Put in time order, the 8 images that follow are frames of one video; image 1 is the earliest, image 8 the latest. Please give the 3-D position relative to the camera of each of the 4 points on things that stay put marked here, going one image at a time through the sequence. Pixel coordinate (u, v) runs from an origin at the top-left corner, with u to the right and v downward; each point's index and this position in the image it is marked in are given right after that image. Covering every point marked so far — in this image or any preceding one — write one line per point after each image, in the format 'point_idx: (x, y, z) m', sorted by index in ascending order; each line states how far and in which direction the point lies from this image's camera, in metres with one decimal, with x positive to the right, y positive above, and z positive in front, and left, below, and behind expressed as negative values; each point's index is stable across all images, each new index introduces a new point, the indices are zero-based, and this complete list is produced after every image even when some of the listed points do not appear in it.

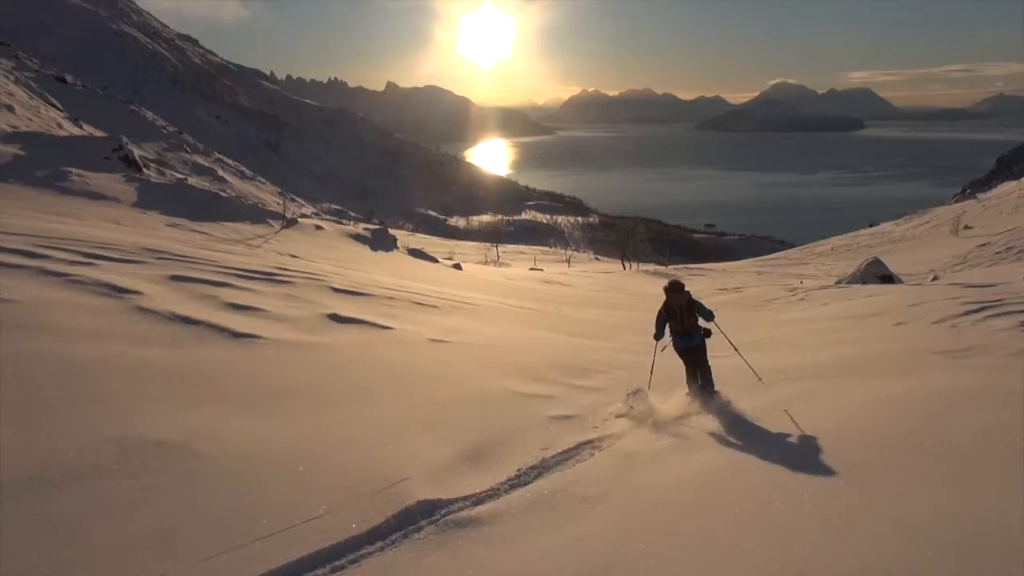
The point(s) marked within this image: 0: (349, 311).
0: (-1.7, -0.2, +7.6) m
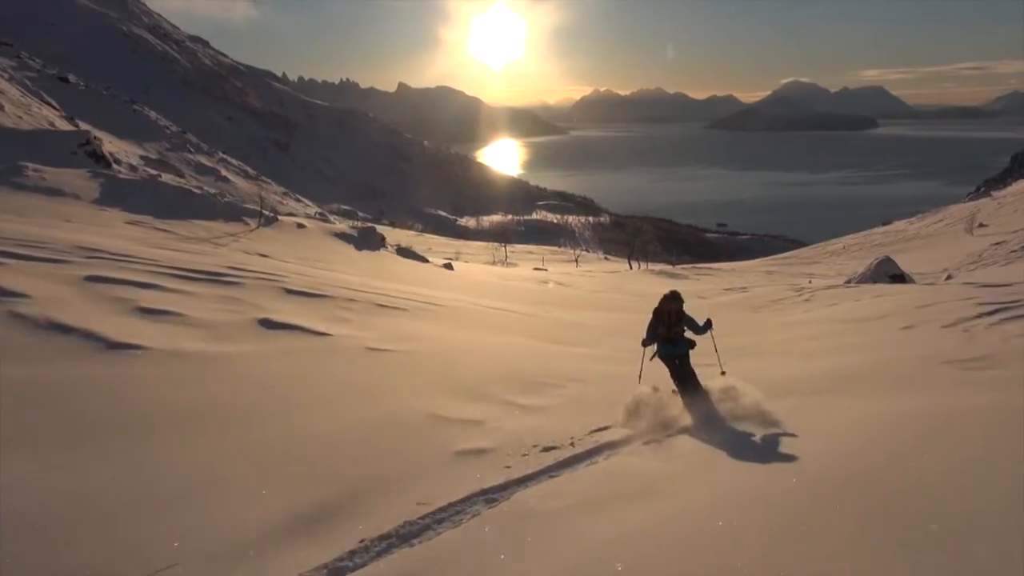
0: (-2.1, -0.2, +6.9) m
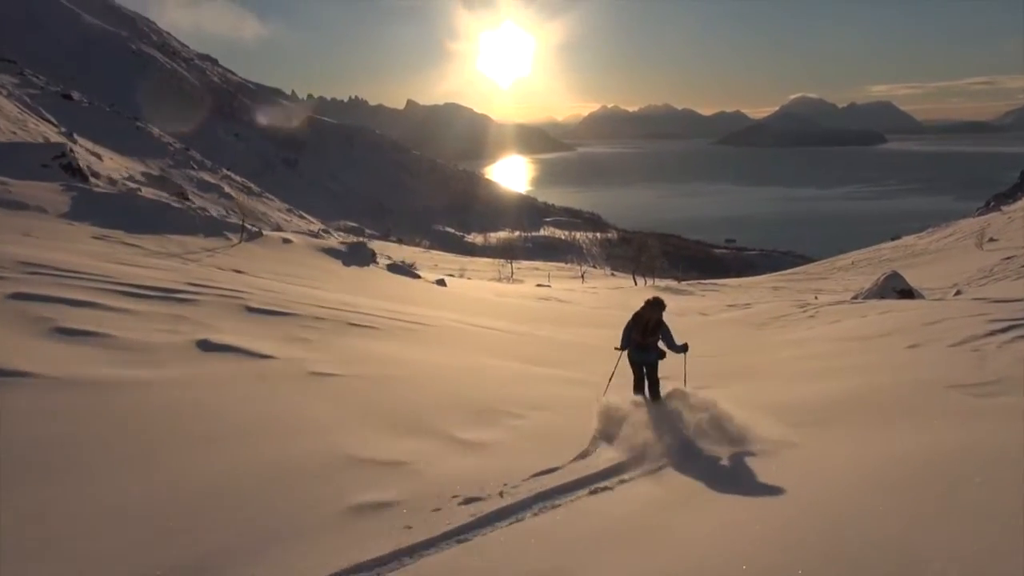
0: (-2.4, -0.4, +6.4) m
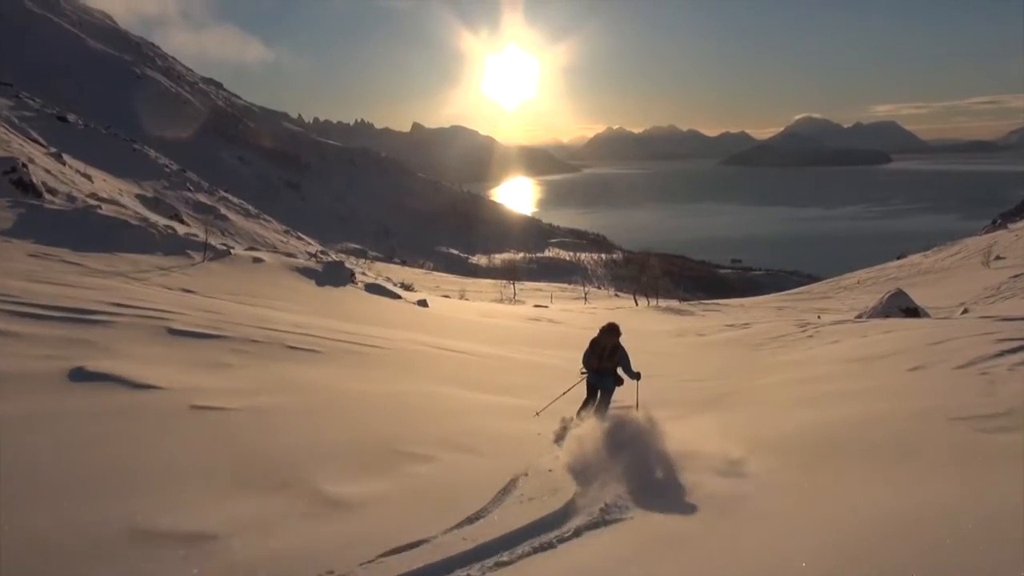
0: (-2.8, -0.5, +5.6) m
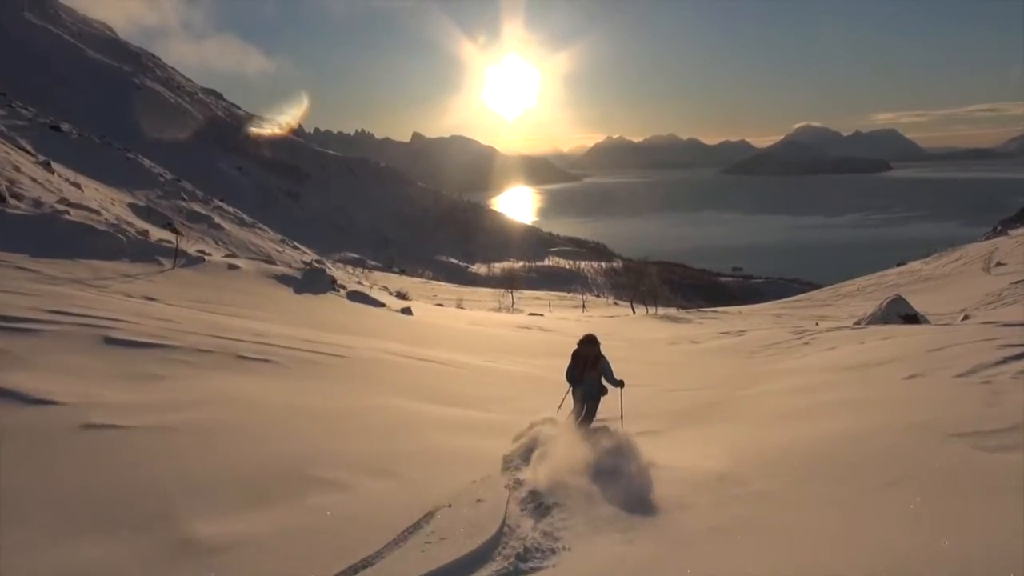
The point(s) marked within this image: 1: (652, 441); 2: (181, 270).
0: (-3.1, -0.6, +5.1) m
1: (+1.5, -1.7, +8.1) m
2: (-5.7, +0.3, +12.9) m
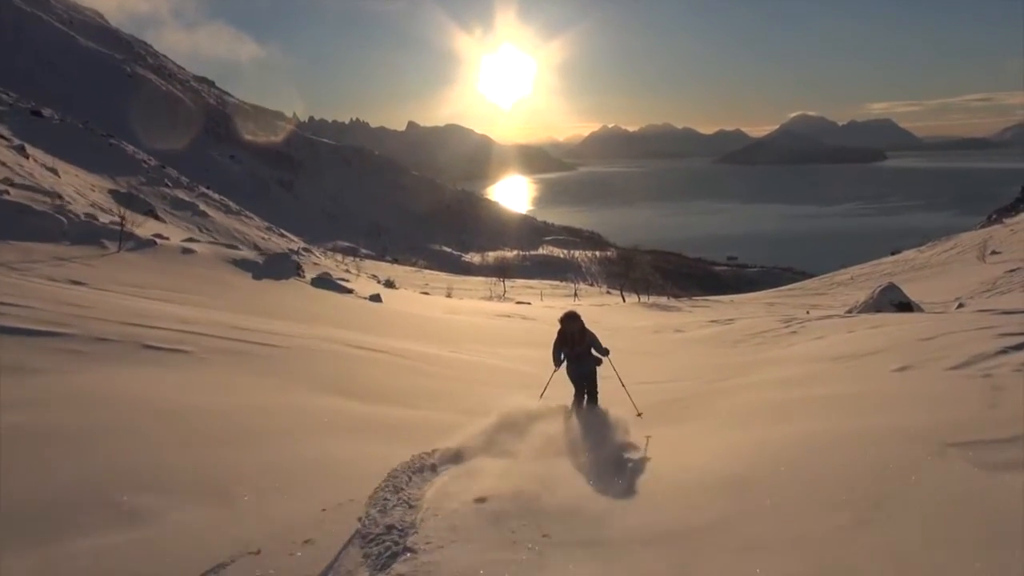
0: (-3.6, -0.4, +4.3) m
1: (+1.0, -1.5, +7.4) m
2: (-6.2, +0.6, +12.1) m
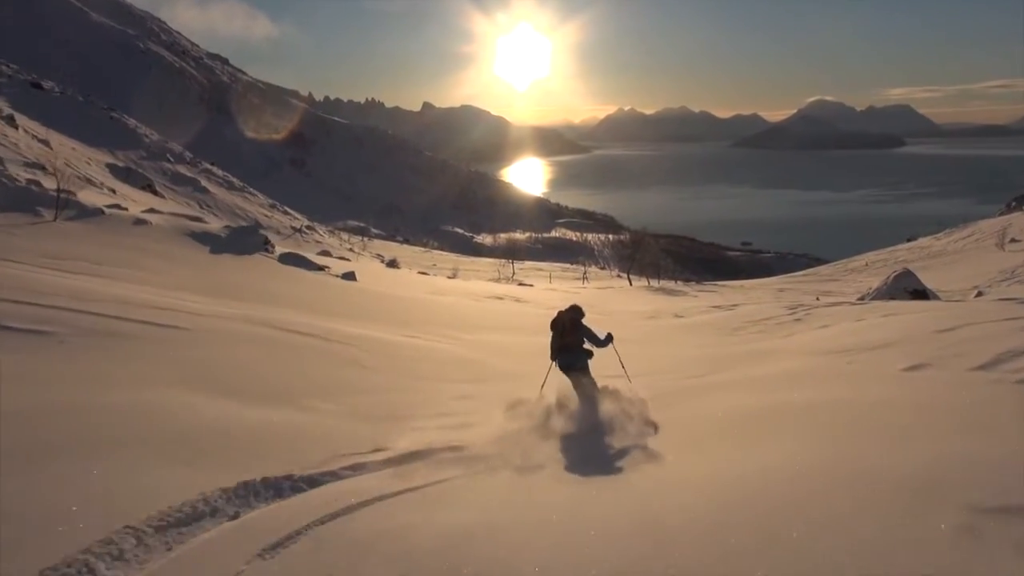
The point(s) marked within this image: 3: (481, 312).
0: (-4.1, -0.2, +3.3) m
1: (+0.5, -1.3, +6.3) m
2: (-6.6, +1.0, +11.1) m
3: (-0.7, -0.5, +15.8) m
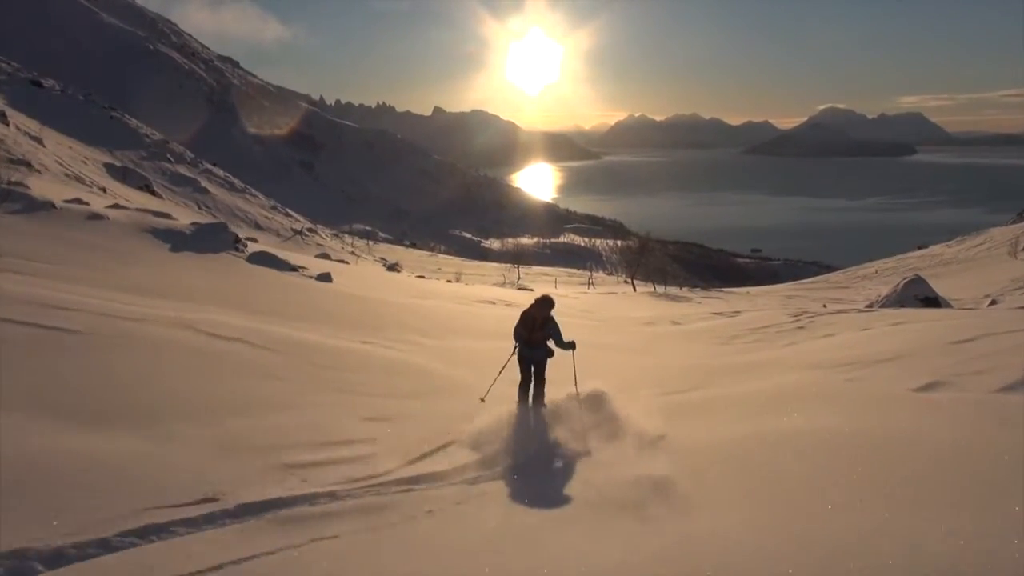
0: (-4.6, -0.2, +2.4) m
1: (+0.1, -1.3, +5.4) m
2: (-6.9, +1.0, +10.3) m
3: (-1.0, -0.5, +15.0) m
